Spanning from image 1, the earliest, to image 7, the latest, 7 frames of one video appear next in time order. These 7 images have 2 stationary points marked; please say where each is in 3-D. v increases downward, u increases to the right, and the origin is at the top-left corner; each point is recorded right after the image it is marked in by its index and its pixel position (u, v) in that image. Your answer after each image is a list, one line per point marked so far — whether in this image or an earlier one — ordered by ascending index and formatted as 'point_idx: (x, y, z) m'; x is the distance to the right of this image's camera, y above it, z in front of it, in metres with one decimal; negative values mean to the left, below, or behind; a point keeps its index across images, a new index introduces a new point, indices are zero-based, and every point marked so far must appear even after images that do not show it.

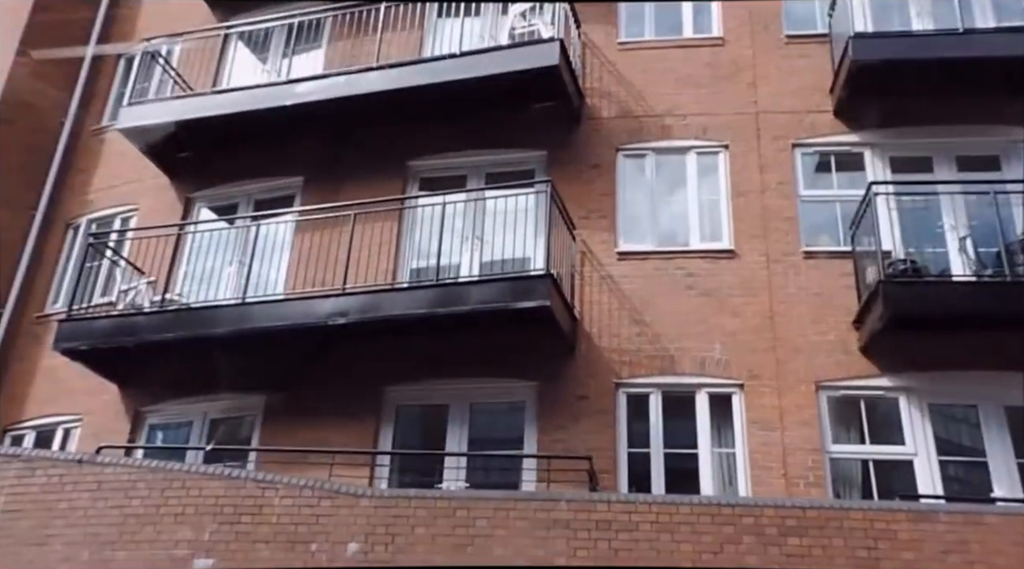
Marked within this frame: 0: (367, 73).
0: (-1.6, +2.5, +10.7) m
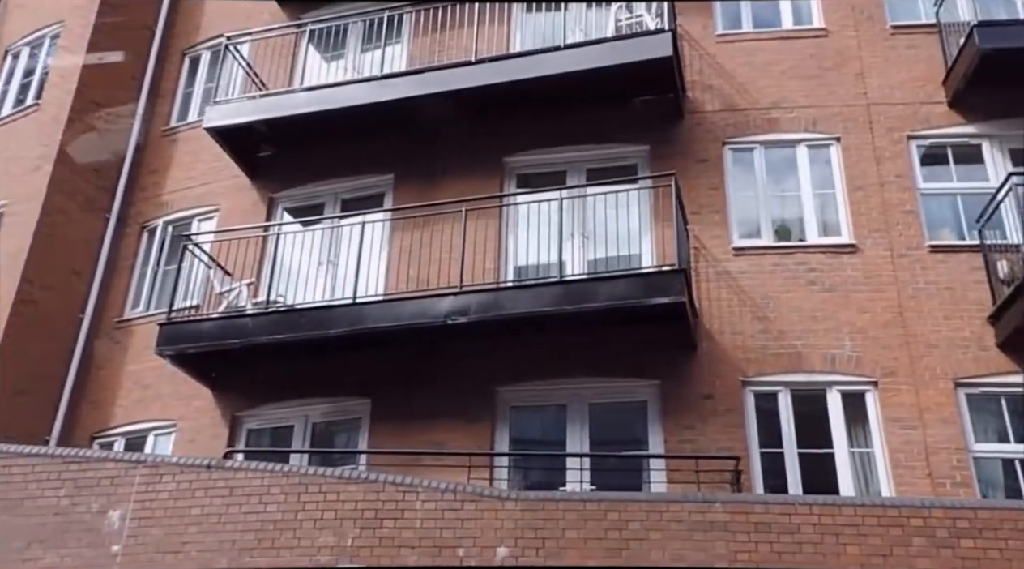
0: (-0.5, +2.5, +10.5) m
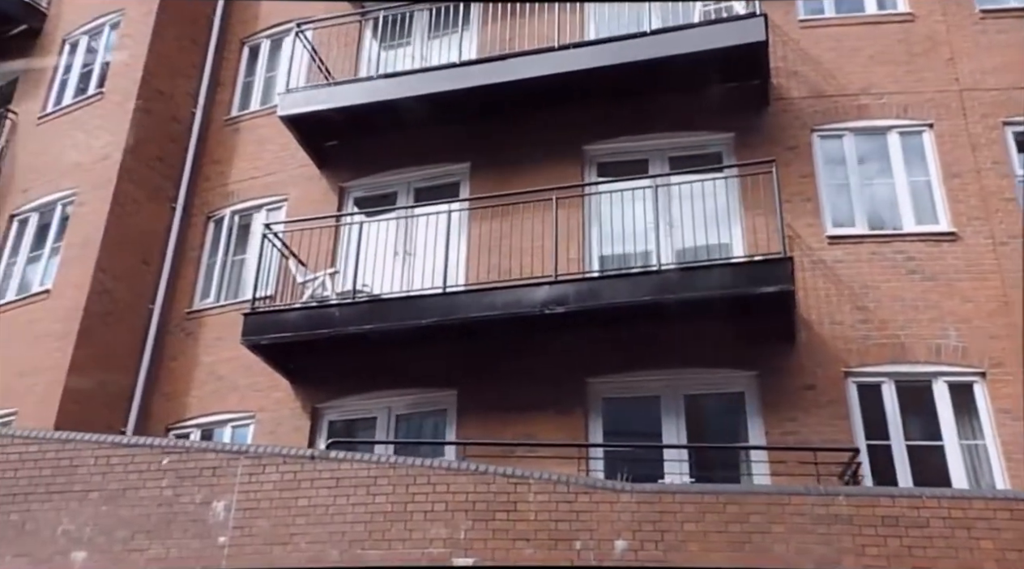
0: (+0.4, +2.6, +10.3) m
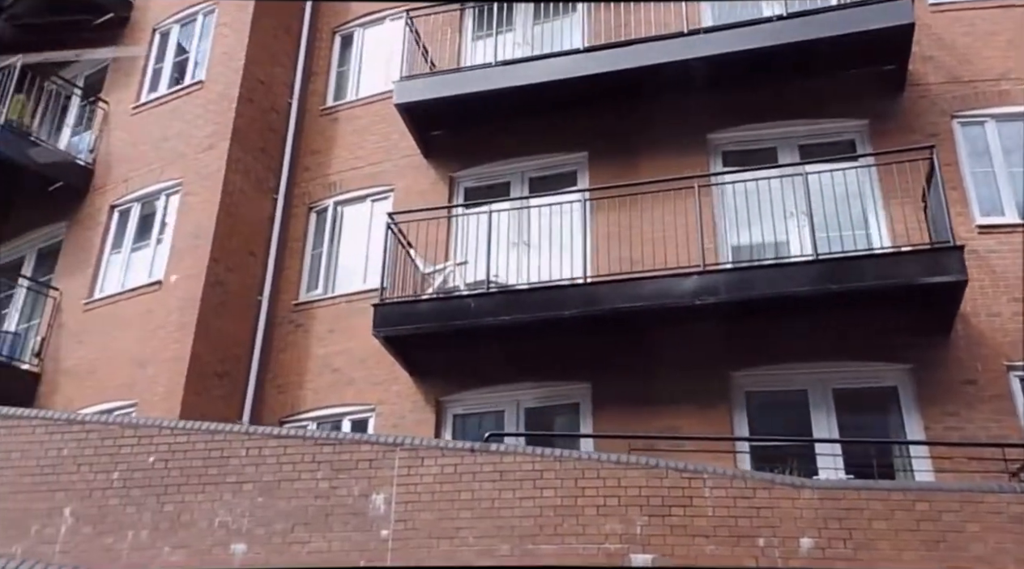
0: (+1.8, +2.7, +10.1) m
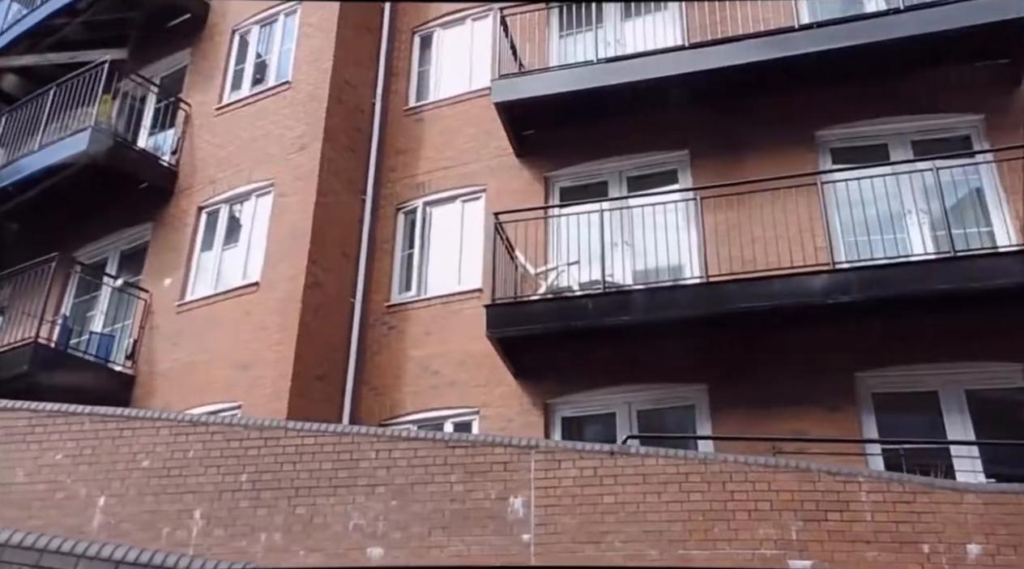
0: (+2.9, +2.7, +9.9) m
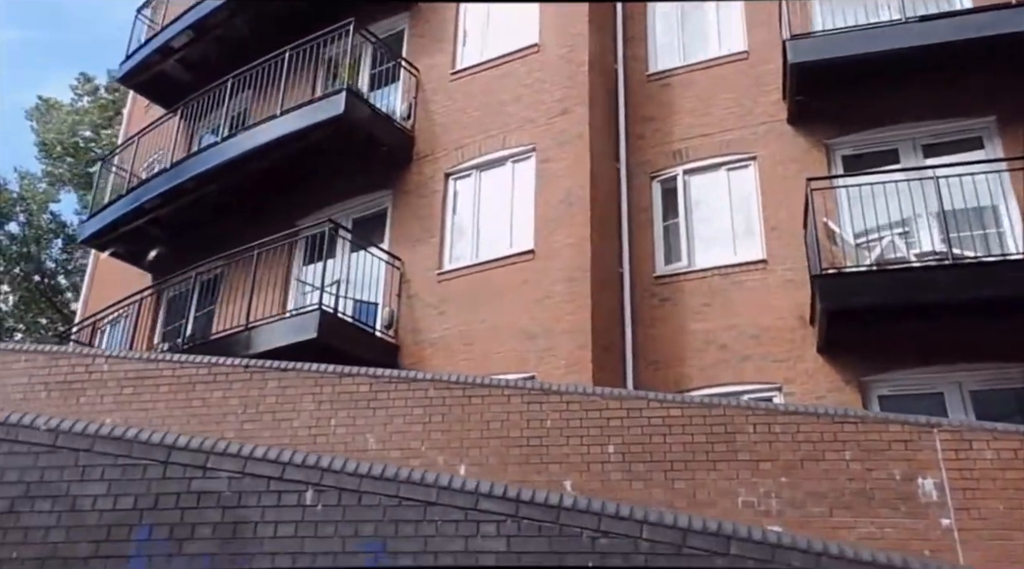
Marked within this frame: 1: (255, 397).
0: (+6.0, +2.9, +9.1) m
1: (-2.2, -1.0, +7.8) m
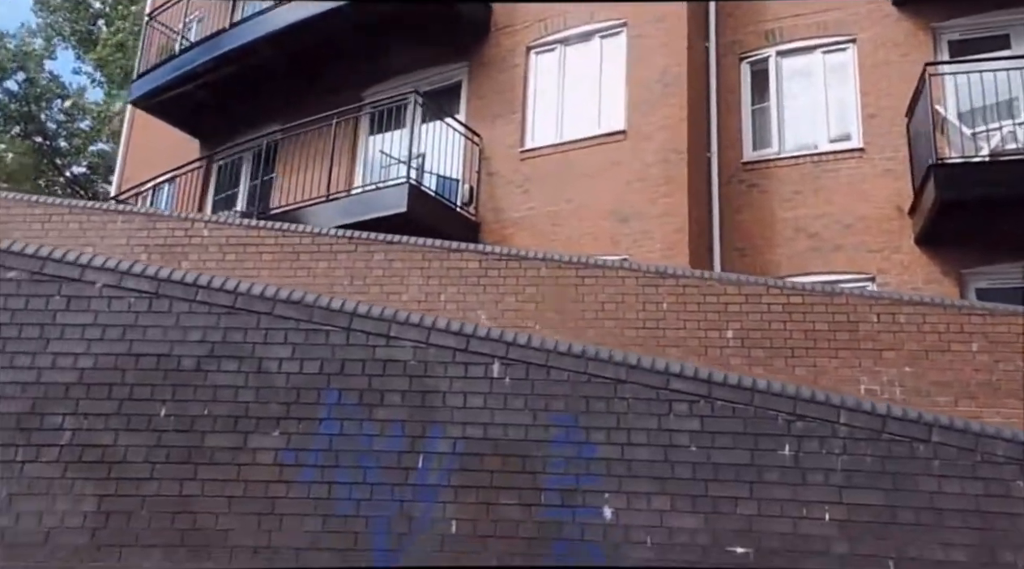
0: (+7.1, +3.9, +8.5) m
1: (-1.3, +0.1, +7.8) m
